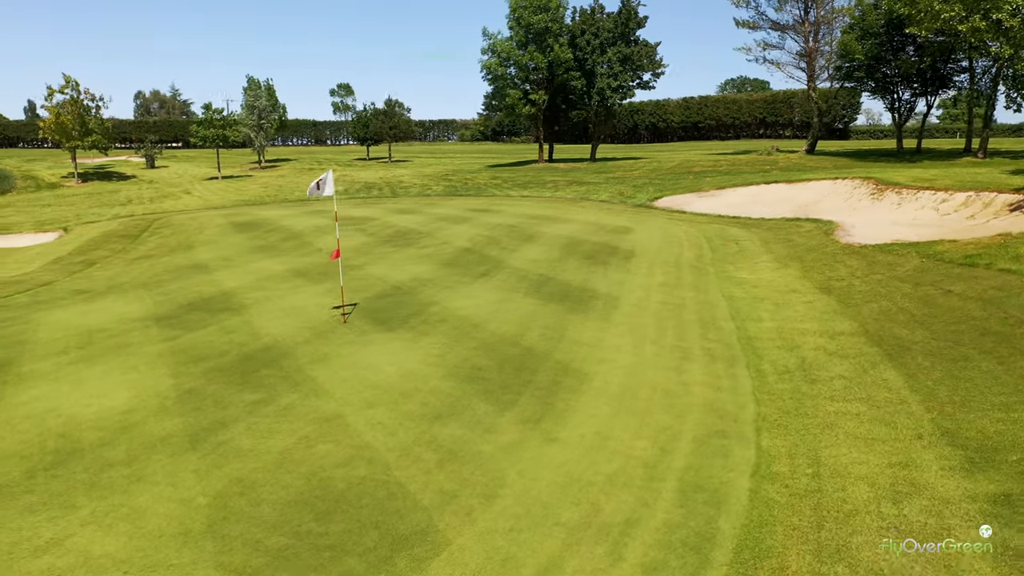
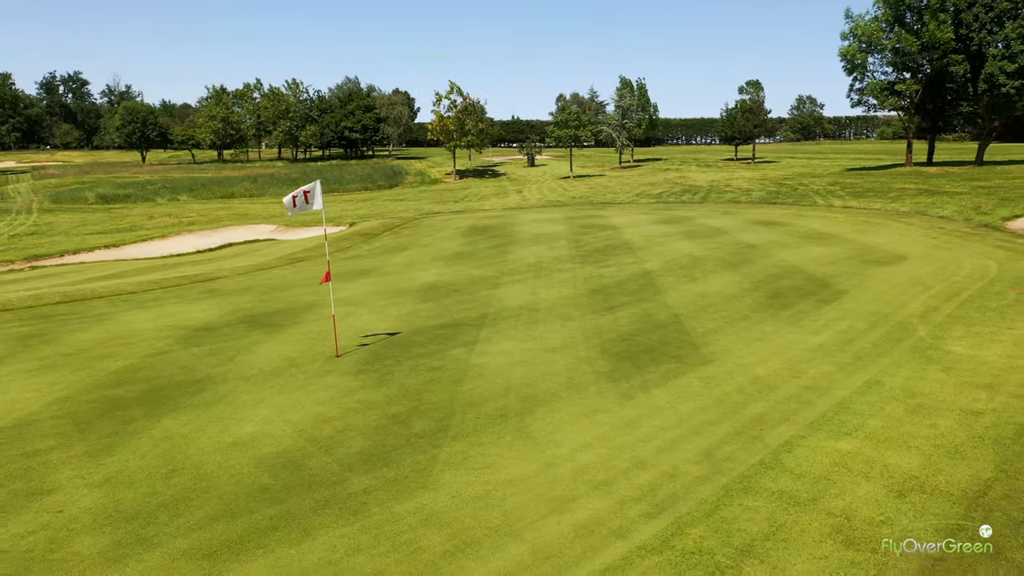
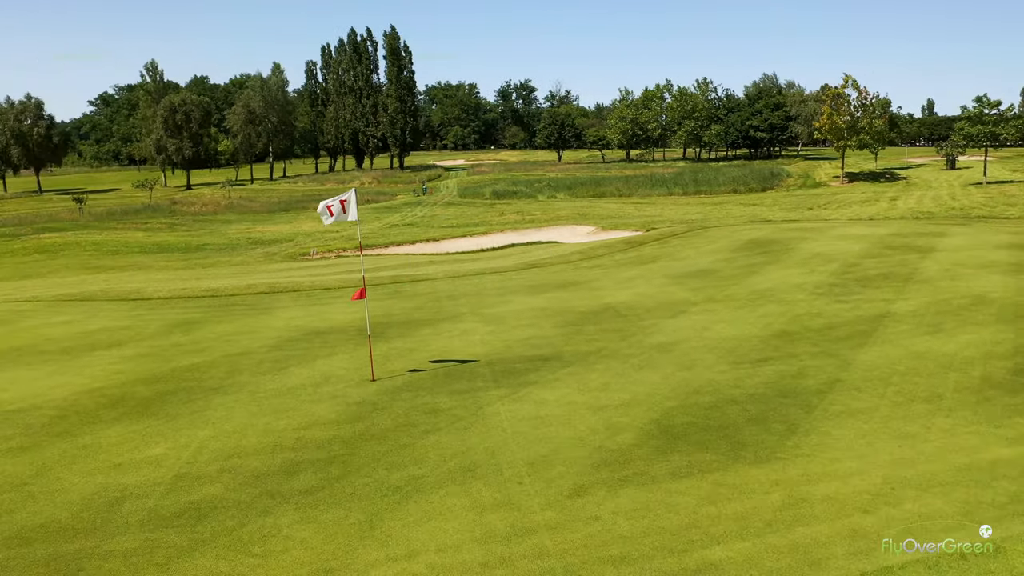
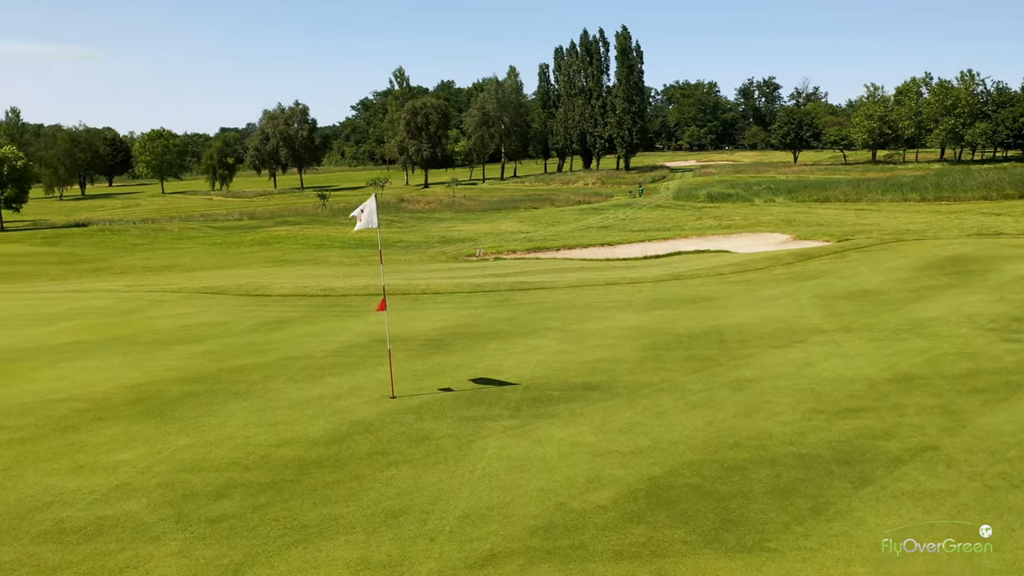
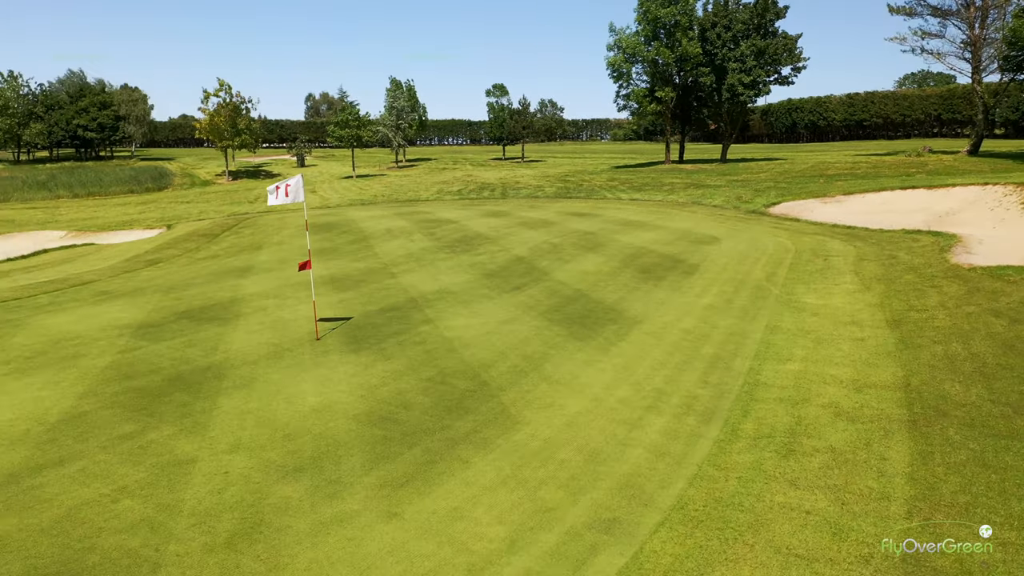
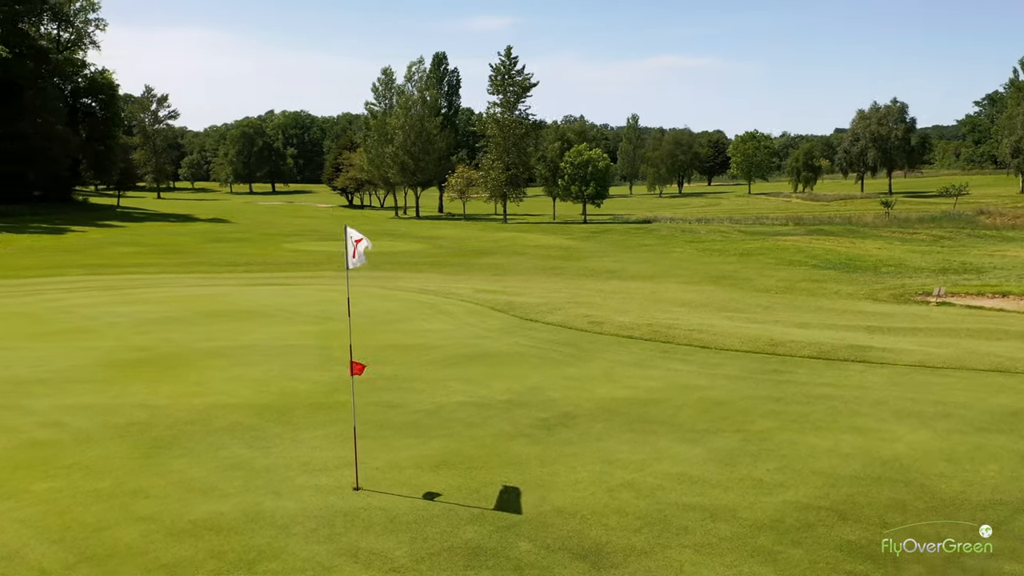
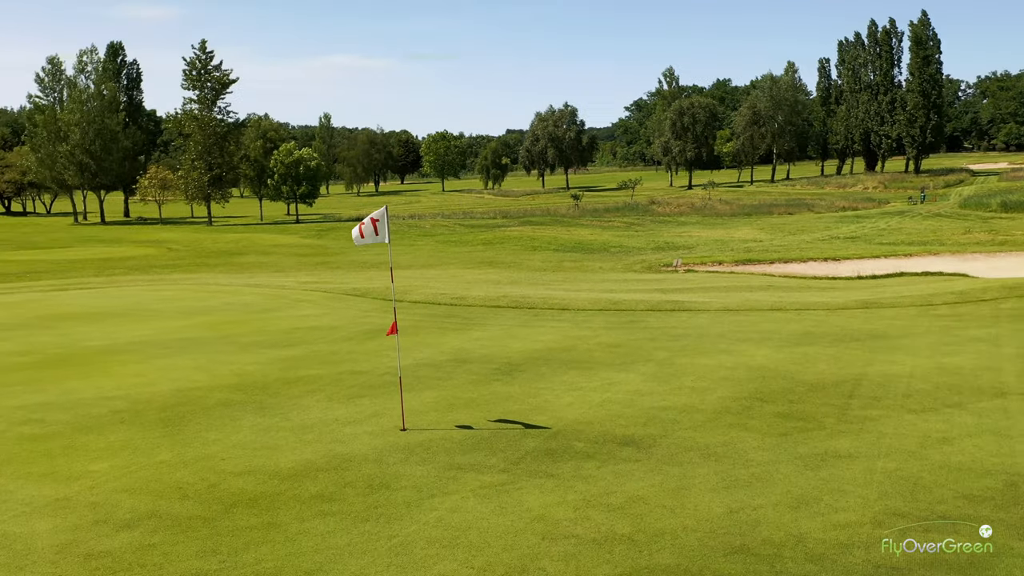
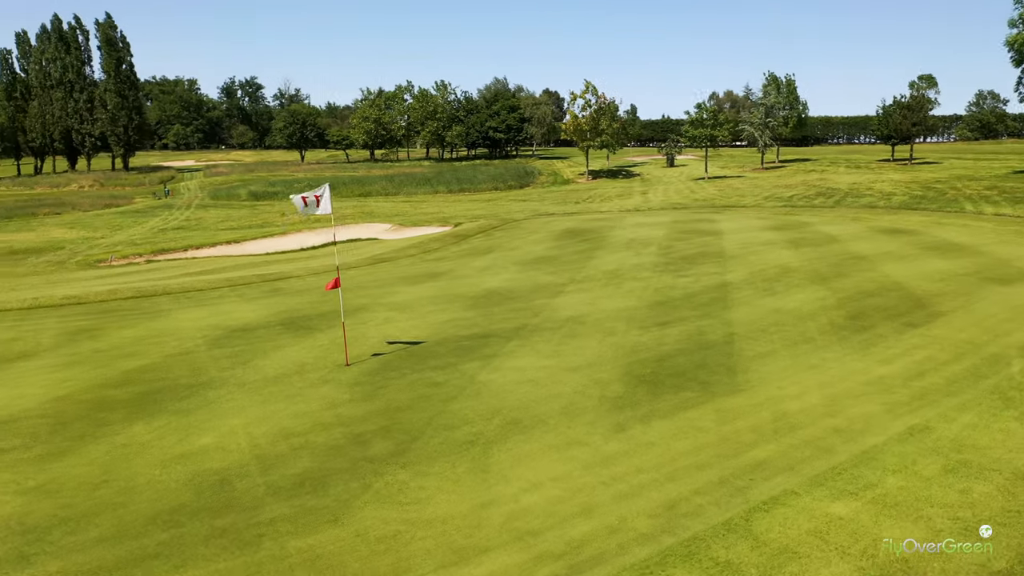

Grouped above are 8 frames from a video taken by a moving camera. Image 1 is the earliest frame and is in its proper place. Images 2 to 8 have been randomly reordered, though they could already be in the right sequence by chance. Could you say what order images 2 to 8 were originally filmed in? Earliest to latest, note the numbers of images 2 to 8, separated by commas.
5, 2, 8, 3, 4, 7, 6
